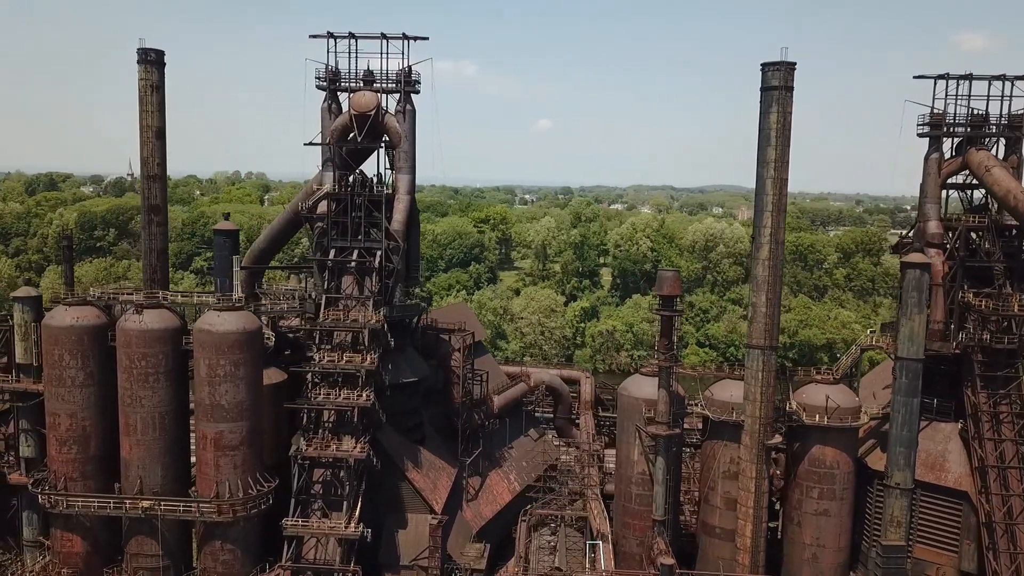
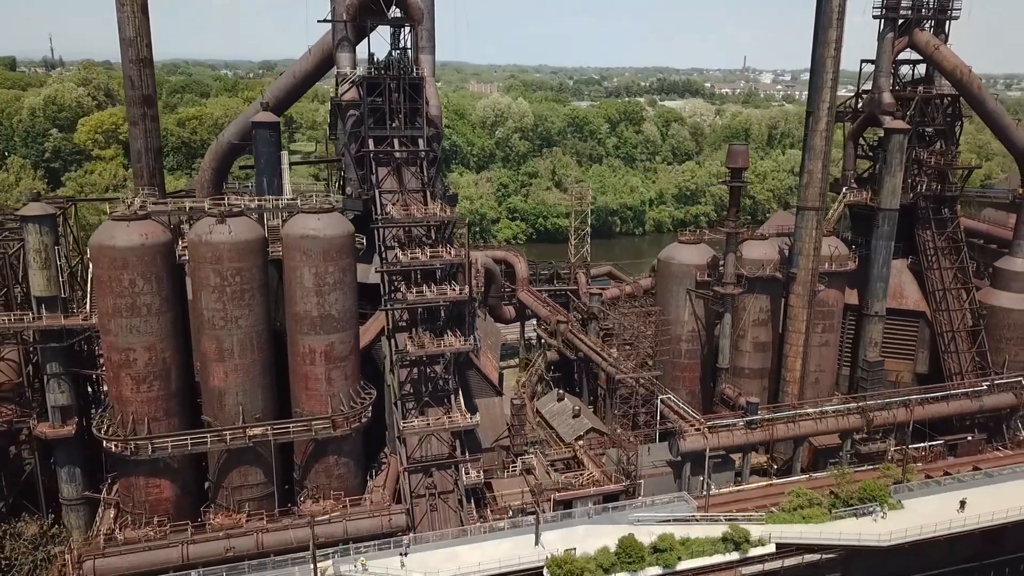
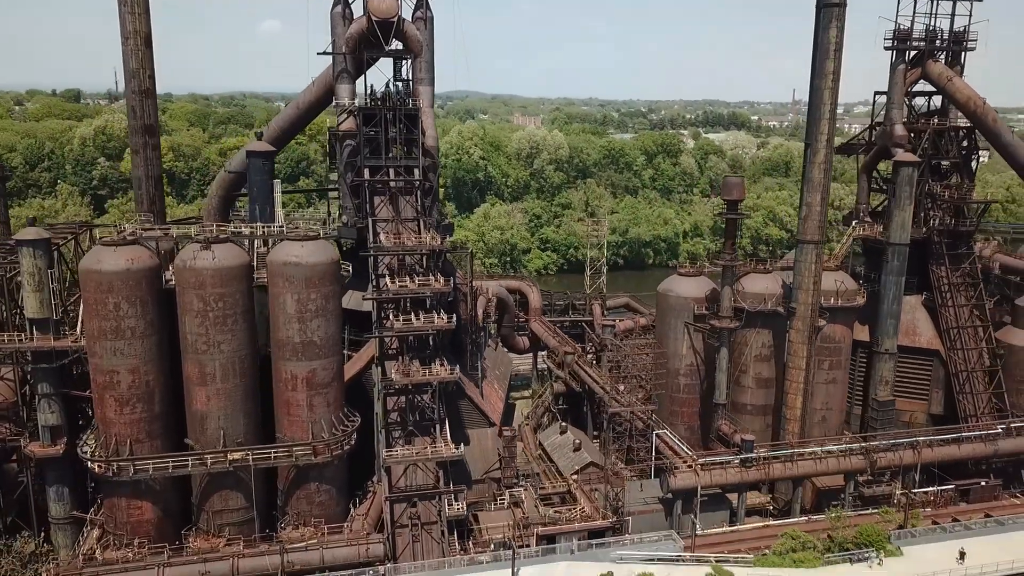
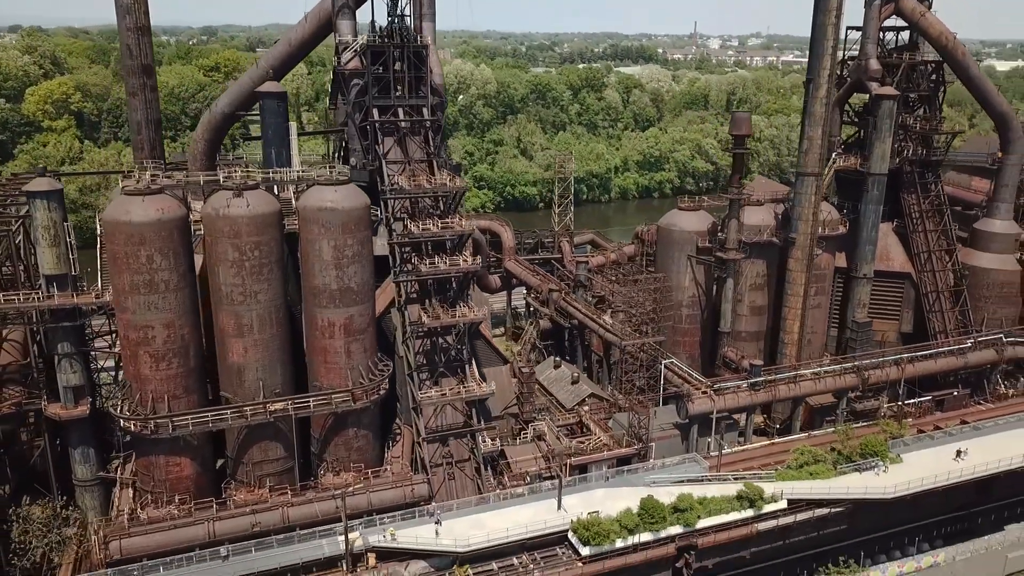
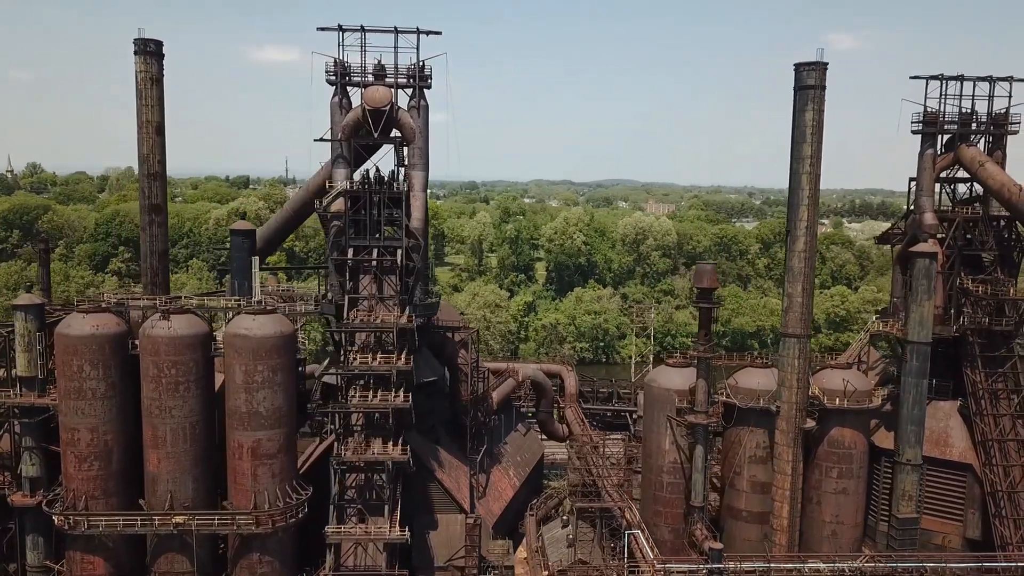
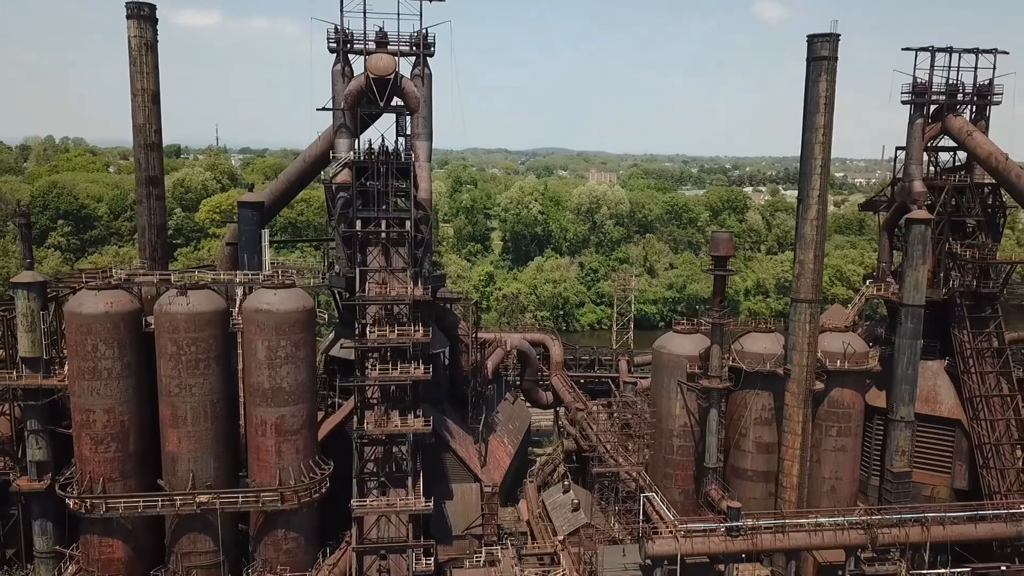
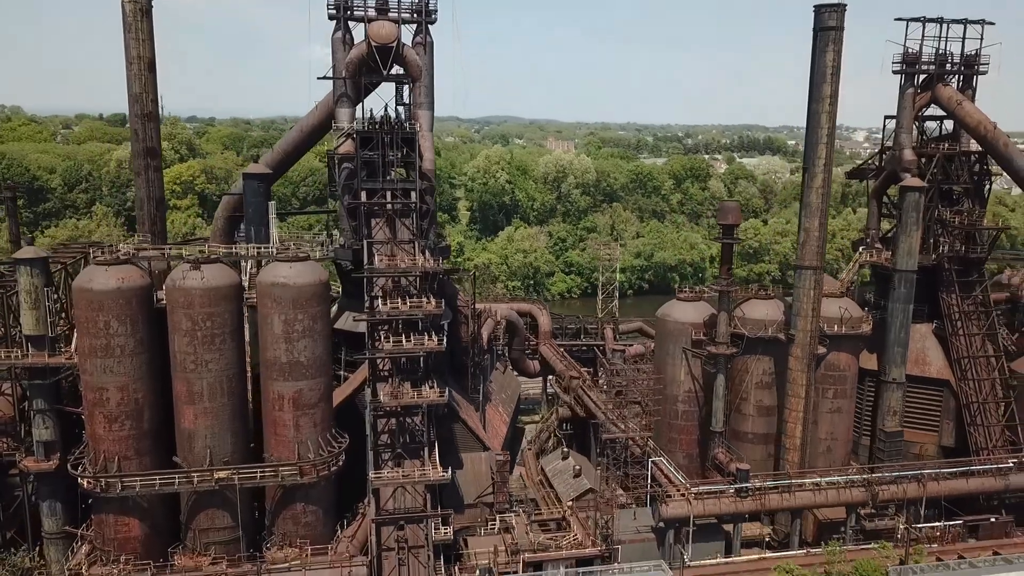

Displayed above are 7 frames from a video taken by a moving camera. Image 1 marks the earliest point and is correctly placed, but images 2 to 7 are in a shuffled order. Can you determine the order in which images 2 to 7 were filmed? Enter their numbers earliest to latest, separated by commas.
5, 6, 7, 3, 2, 4
